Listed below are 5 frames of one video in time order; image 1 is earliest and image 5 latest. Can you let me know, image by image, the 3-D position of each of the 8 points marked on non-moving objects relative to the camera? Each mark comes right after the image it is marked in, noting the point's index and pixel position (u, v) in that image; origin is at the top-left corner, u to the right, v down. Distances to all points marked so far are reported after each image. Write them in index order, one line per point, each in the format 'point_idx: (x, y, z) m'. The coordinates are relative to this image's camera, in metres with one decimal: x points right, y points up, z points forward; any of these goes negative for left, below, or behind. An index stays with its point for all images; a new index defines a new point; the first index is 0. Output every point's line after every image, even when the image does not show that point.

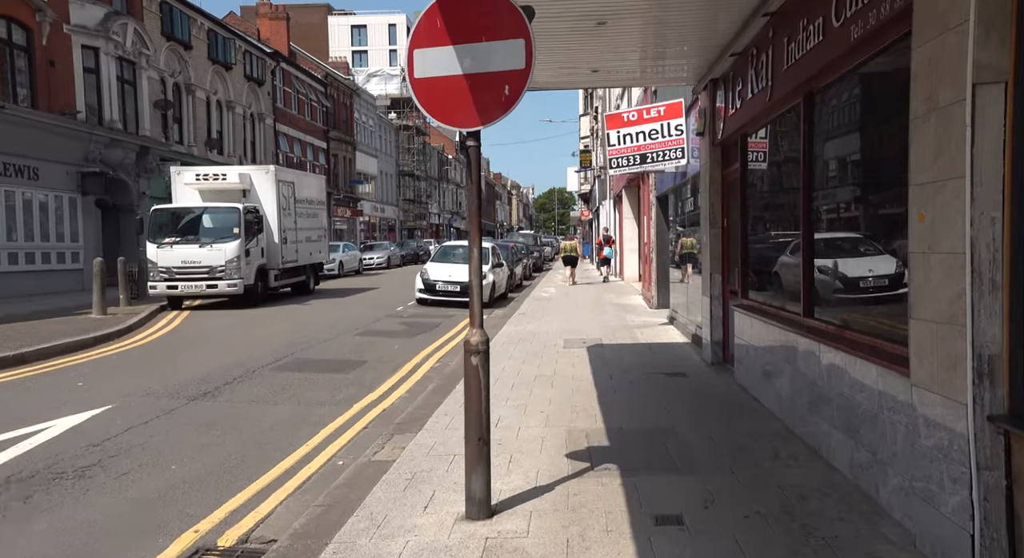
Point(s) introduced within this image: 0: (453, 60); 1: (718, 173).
0: (-0.3, +1.3, +3.9) m
1: (+2.5, +1.3, +8.2) m
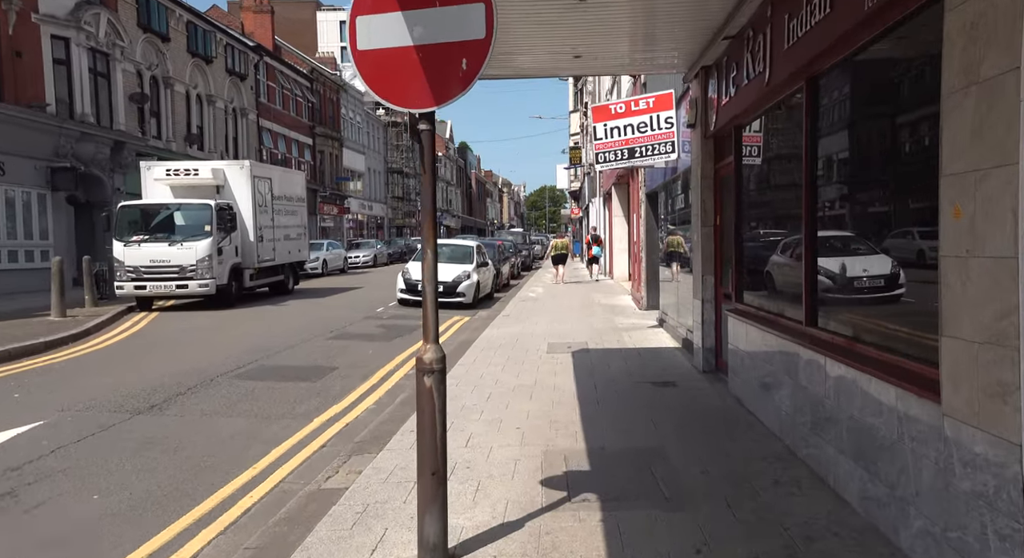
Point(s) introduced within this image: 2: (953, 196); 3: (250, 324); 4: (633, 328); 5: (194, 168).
0: (-0.5, +1.2, +3.3) m
1: (+2.2, +1.3, +7.7) m
2: (+1.7, +0.3, +2.7) m
3: (-4.9, -0.8, +12.8) m
4: (+2.1, -0.8, +11.6) m
5: (-7.1, +2.5, +15.1) m
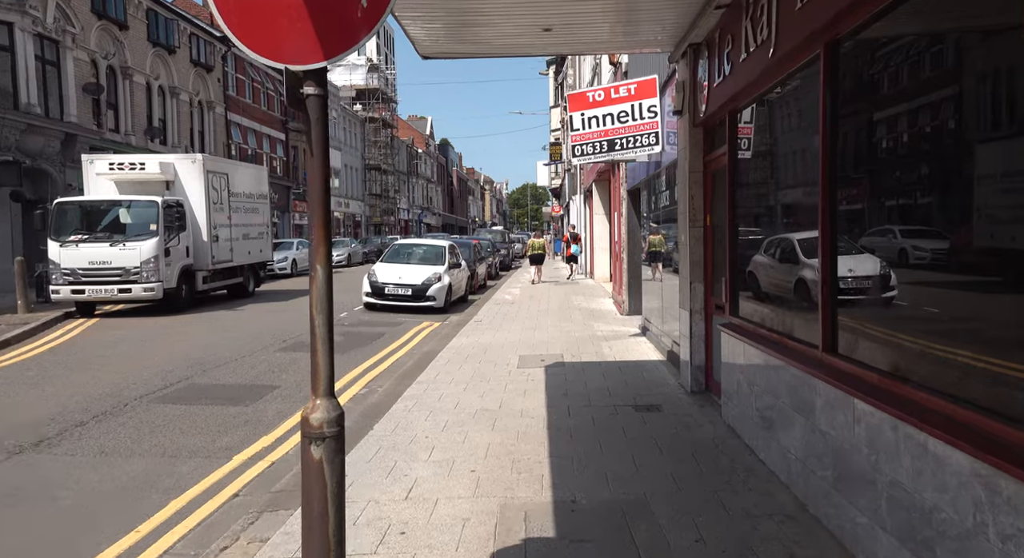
0: (-0.8, +1.1, +2.3) m
1: (+1.9, +1.2, +6.8) m
2: (+1.5, +0.2, +1.7) m
3: (-5.4, -0.9, +11.7) m
4: (+1.6, -0.9, +10.7) m
5: (-7.6, +2.4, +13.9) m
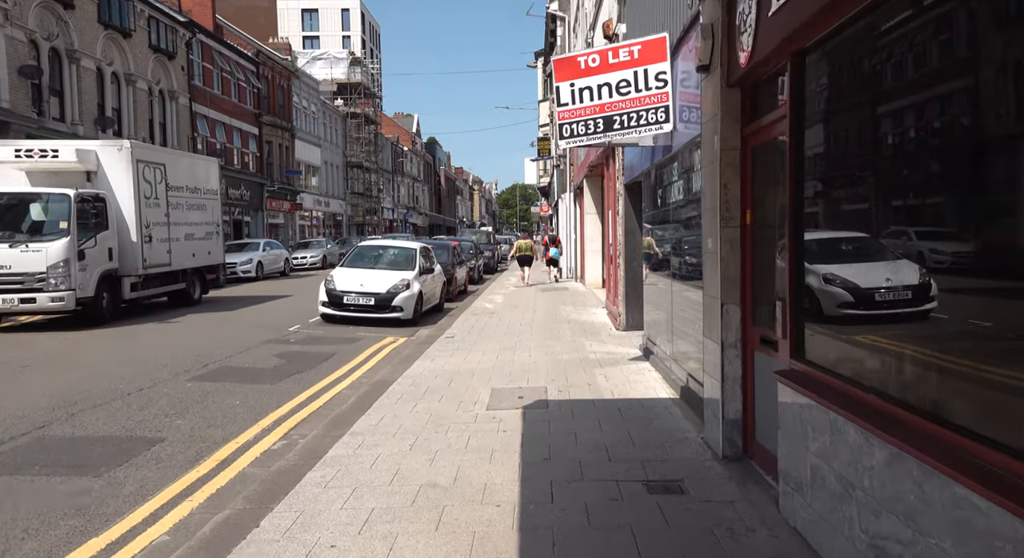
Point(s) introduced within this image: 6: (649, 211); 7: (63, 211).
0: (-1.0, +1.0, +0.4) m
1: (+1.6, +1.0, +4.8) m
2: (+1.3, +0.1, -0.2) m
3: (-5.8, -1.0, +9.7) m
4: (+1.2, -1.0, +8.8) m
5: (-8.0, +2.3, +11.9) m
6: (+1.9, +0.9, +9.3) m
7: (-7.4, +1.1, +11.3) m
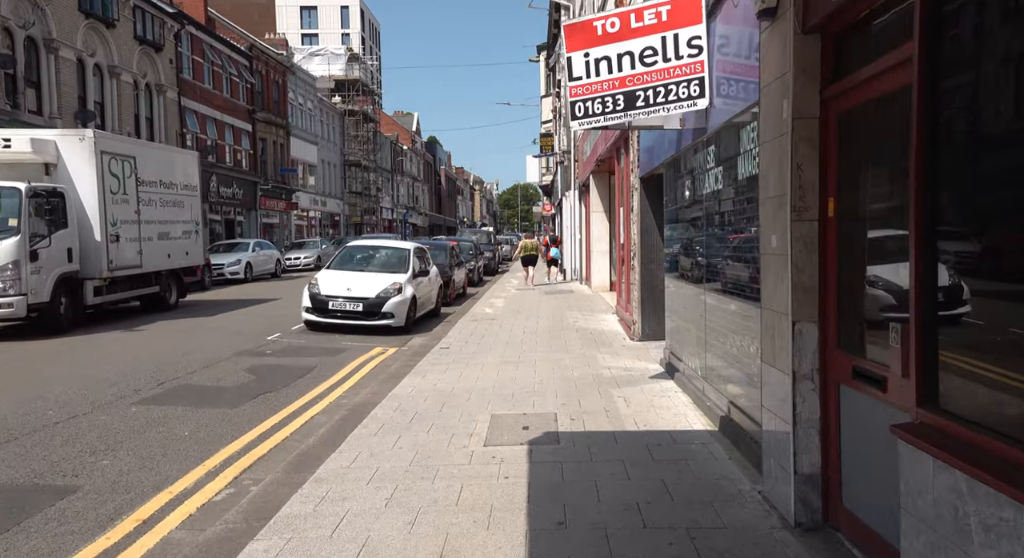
0: (-1.0, +0.9, -0.8) m
1: (+1.6, +1.0, +3.7) m
2: (+1.3, 0.0, -1.4) m
3: (-5.7, -1.1, +8.5) m
4: (+1.3, -1.1, +7.6) m
5: (-8.0, +2.2, +10.7) m
6: (+1.9, +0.9, +8.1) m
7: (-7.4, +1.1, +10.1) m
